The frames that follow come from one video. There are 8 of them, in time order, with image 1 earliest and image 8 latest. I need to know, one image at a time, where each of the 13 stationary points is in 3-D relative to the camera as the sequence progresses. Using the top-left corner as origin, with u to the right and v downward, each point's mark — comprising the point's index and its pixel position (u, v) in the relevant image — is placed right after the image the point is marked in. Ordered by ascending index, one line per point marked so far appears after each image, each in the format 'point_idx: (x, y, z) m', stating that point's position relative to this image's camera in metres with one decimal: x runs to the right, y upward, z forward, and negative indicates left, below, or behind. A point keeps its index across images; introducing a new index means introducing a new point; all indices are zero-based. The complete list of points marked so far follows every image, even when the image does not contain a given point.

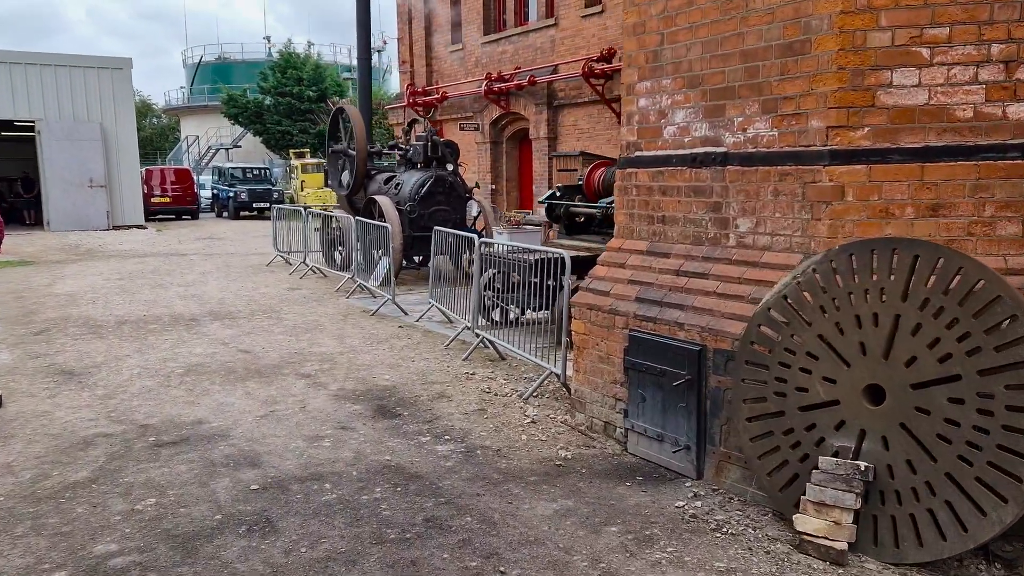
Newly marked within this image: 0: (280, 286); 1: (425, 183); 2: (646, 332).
0: (-3.0, 0.0, +11.3) m
1: (-1.1, +1.4, +11.5) m
2: (+0.7, -0.2, +4.4) m
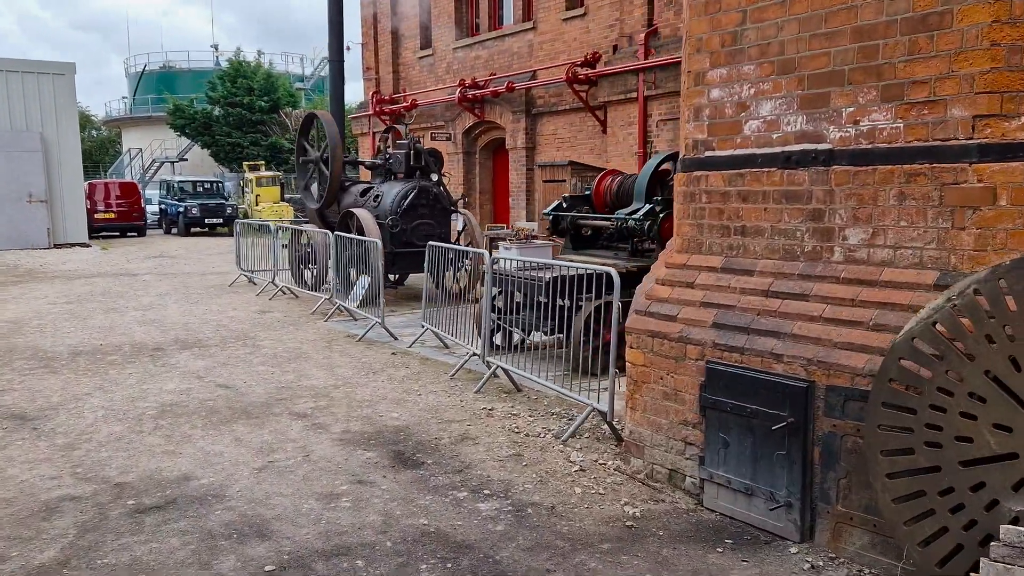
0: (-3.1, -0.3, +10.4) m
1: (-1.3, +1.1, +10.7) m
2: (+0.9, -0.3, +3.8) m
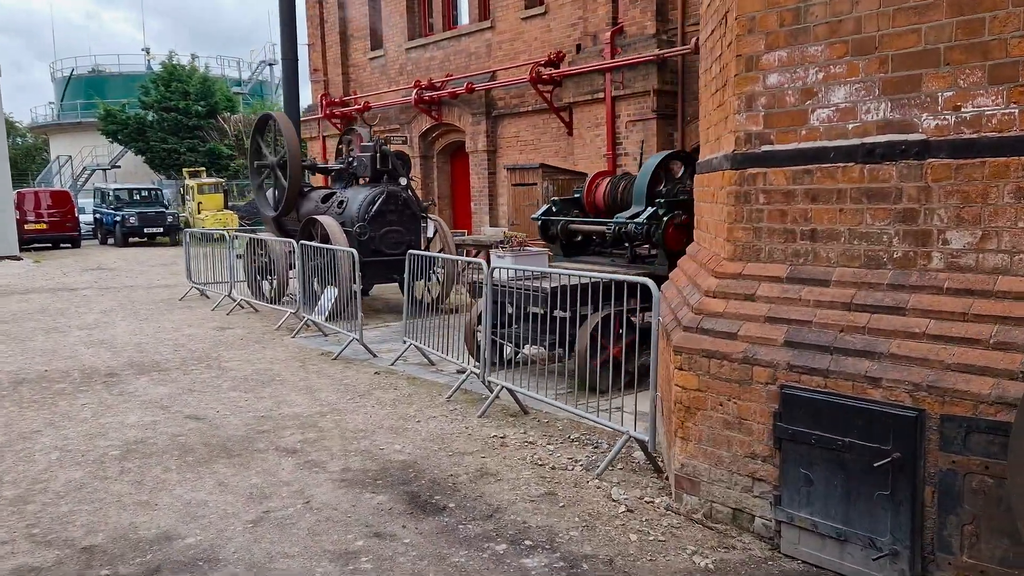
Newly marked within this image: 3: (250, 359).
0: (-3.4, -0.4, +9.6) m
1: (-1.6, +1.0, +10.1) m
2: (+1.1, -0.4, +3.3) m
3: (-2.3, -0.6, +7.6) m
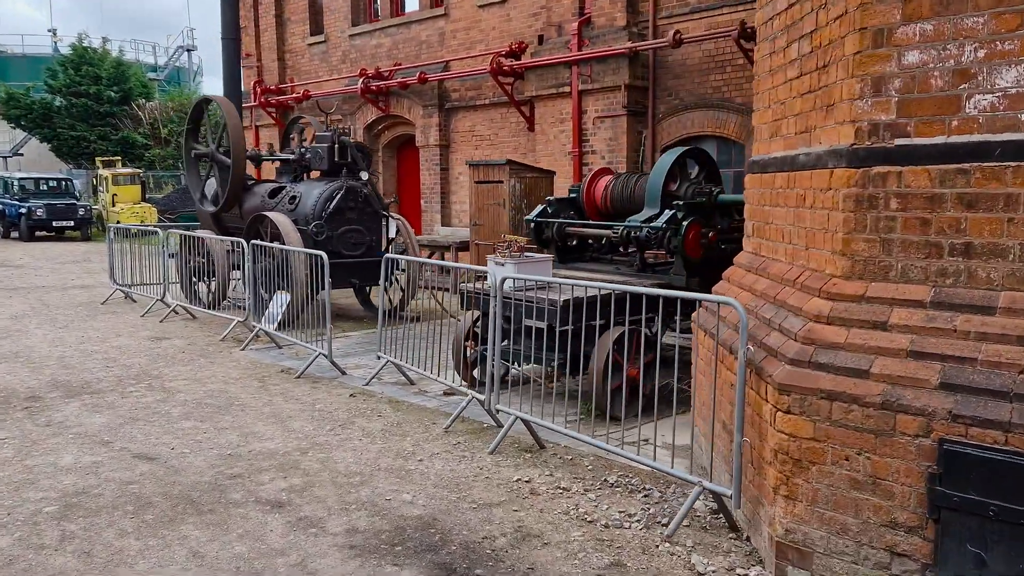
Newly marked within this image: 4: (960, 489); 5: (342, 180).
0: (-3.6, -0.5, +8.5) m
1: (-1.9, +0.9, +9.2) m
2: (+1.4, -0.5, +2.6) m
3: (-2.4, -0.7, +6.6) m
4: (+1.4, -0.6, +2.7) m
5: (-1.8, +1.2, +9.7) m
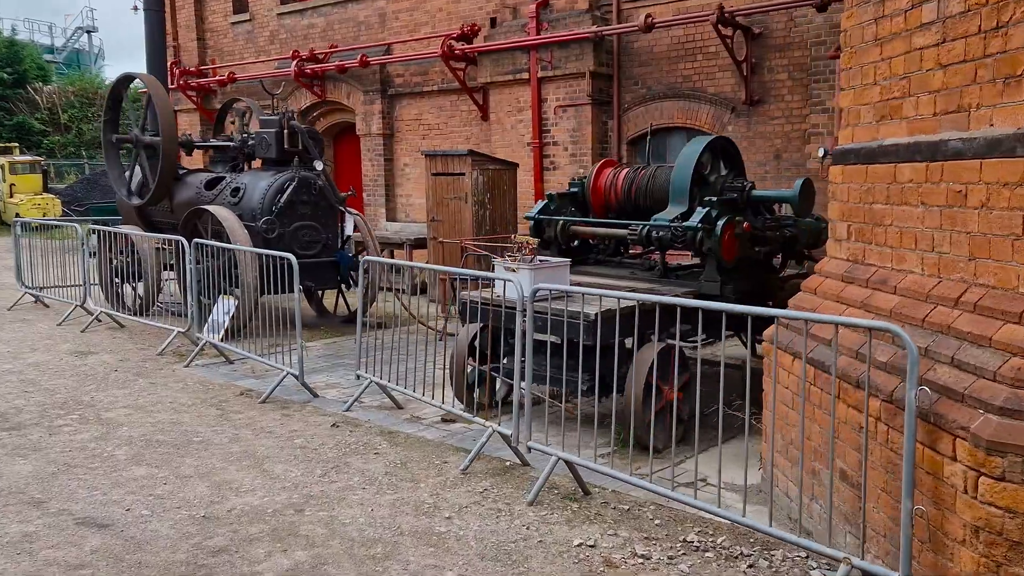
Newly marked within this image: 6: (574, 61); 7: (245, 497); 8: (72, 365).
0: (-3.8, -0.5, +7.3) m
1: (-2.1, +0.9, +8.1) m
2: (+1.8, -0.6, +2.0) m
3: (-2.3, -0.7, +5.5) m
4: (+1.7, -0.7, +2.0) m
5: (-2.1, +1.2, +8.6) m
6: (+0.8, +2.8, +10.6) m
7: (-1.2, -0.9, +3.9) m
8: (-3.4, -0.6, +6.7) m
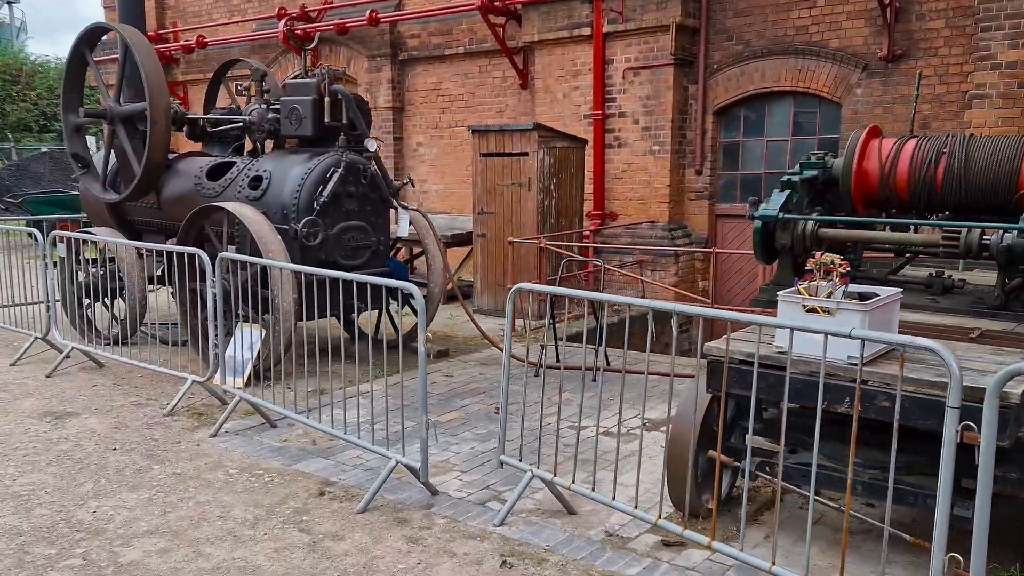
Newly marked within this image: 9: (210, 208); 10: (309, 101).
0: (-2.9, -0.7, +5.2) m
1: (-1.3, +0.8, +6.0) m
2: (+3.0, -0.8, +0.2) m
3: (-1.3, -1.0, +3.5) m
4: (+3.0, -0.9, +0.2) m
5: (-1.3, +1.0, +6.5) m
6: (+1.4, +2.8, +8.7) m
7: (-0.1, -1.2, +2.0) m
8: (-2.5, -0.8, +4.6) m
9: (-2.3, +0.6, +6.4) m
10: (-1.5, +1.3, +6.2) m
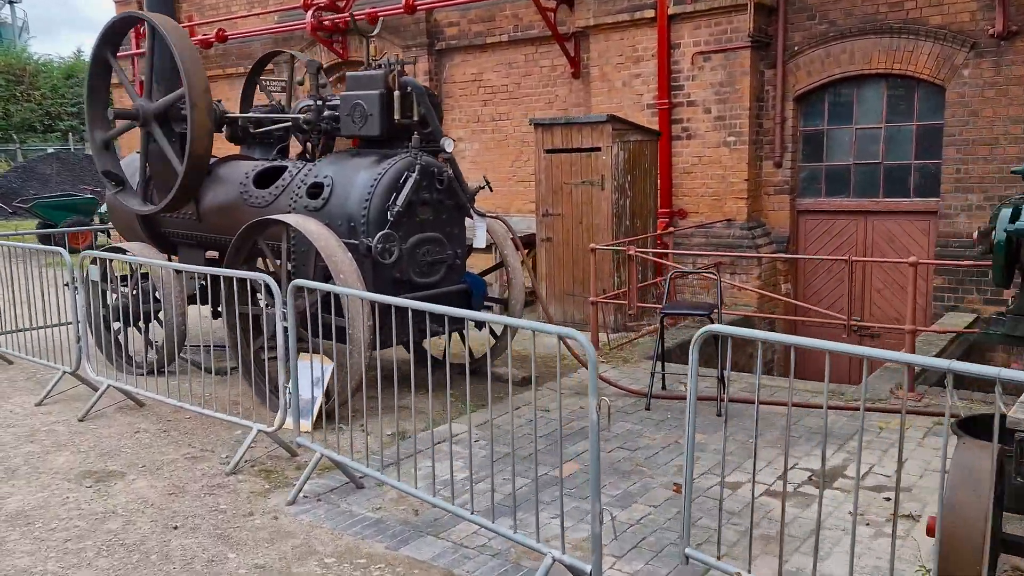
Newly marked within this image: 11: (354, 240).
0: (-2.2, -0.9, +4.3) m
1: (-0.6, +0.6, +5.1) m
2: (+3.7, -0.9, -0.8) m
3: (-0.6, -1.1, +2.6) m
4: (+3.6, -1.0, -0.8) m
5: (-0.7, +0.9, +5.6) m
6: (+2.1, +2.7, +7.7) m
7: (+0.6, -1.3, +1.0) m
8: (-1.8, -1.0, +3.7) m
9: (-1.6, +0.4, +5.5) m
10: (-0.8, +1.2, +5.3) m
11: (-0.9, +0.3, +5.1) m
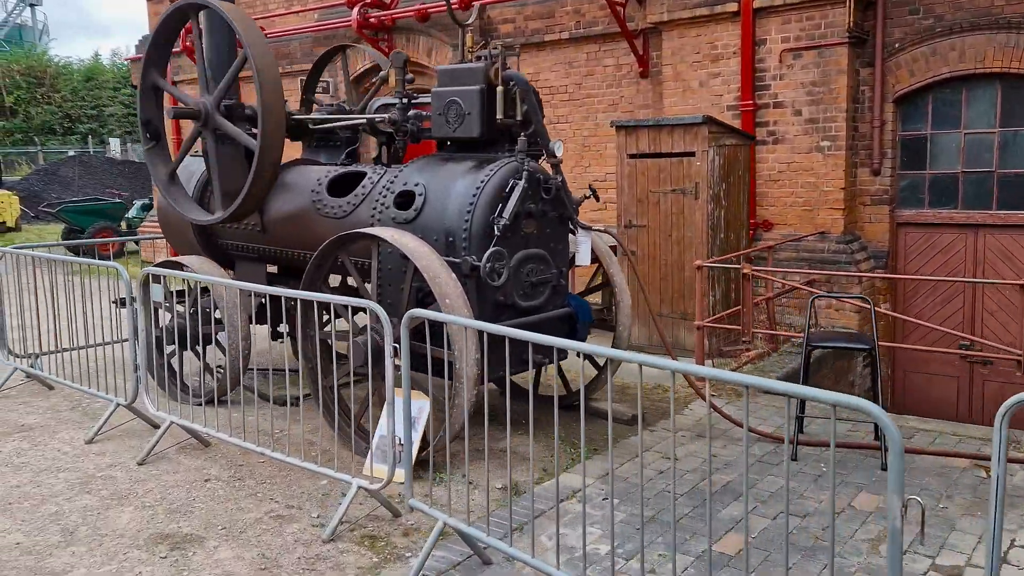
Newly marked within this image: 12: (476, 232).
0: (-1.5, -1.1, +3.5) m
1: (+0.1, +0.5, +4.3) m
2: (+4.2, -1.1, -1.6) m
3: (0.0, -1.3, +1.8) m
4: (+4.2, -1.2, -1.6) m
5: (0.0, +0.7, +4.9) m
6: (+2.8, +2.5, +6.9) m
7: (+1.2, -1.5, +0.3) m
8: (-1.1, -1.1, +3.0) m
9: (-0.9, +0.3, +4.8) m
10: (-0.1, +1.0, +4.6) m
11: (-0.2, +0.1, +4.4) m
12: (-0.2, +0.3, +4.9) m
